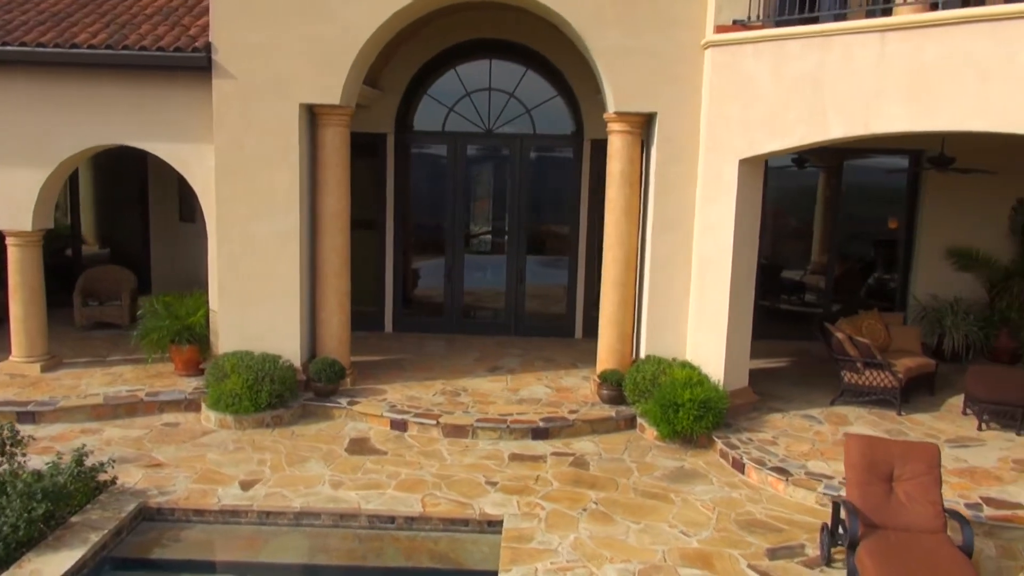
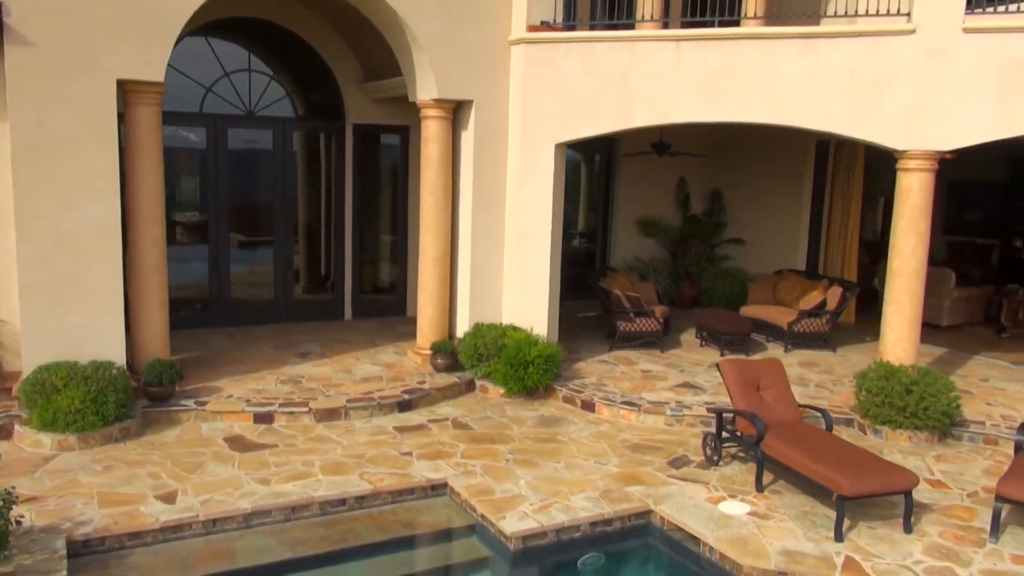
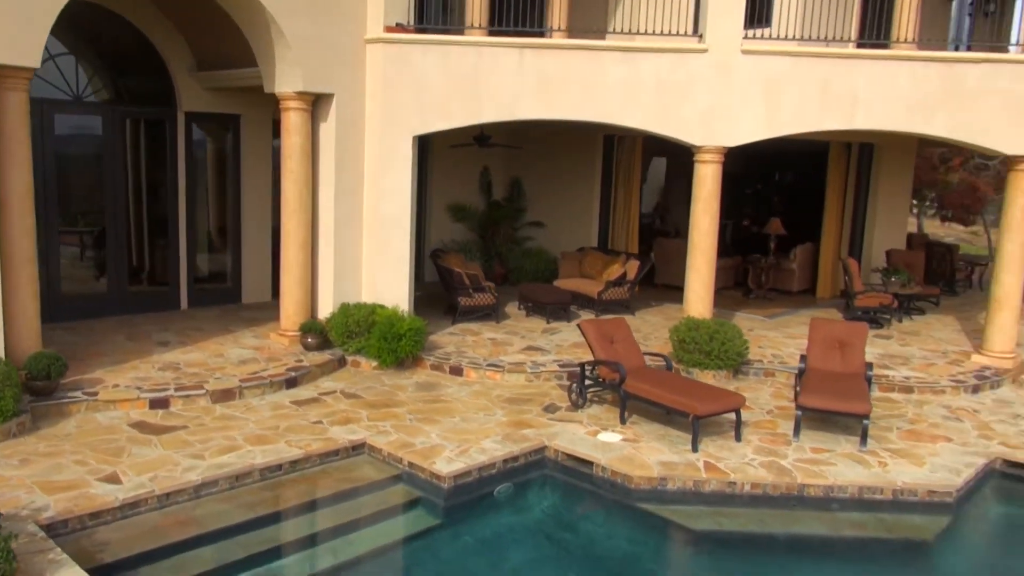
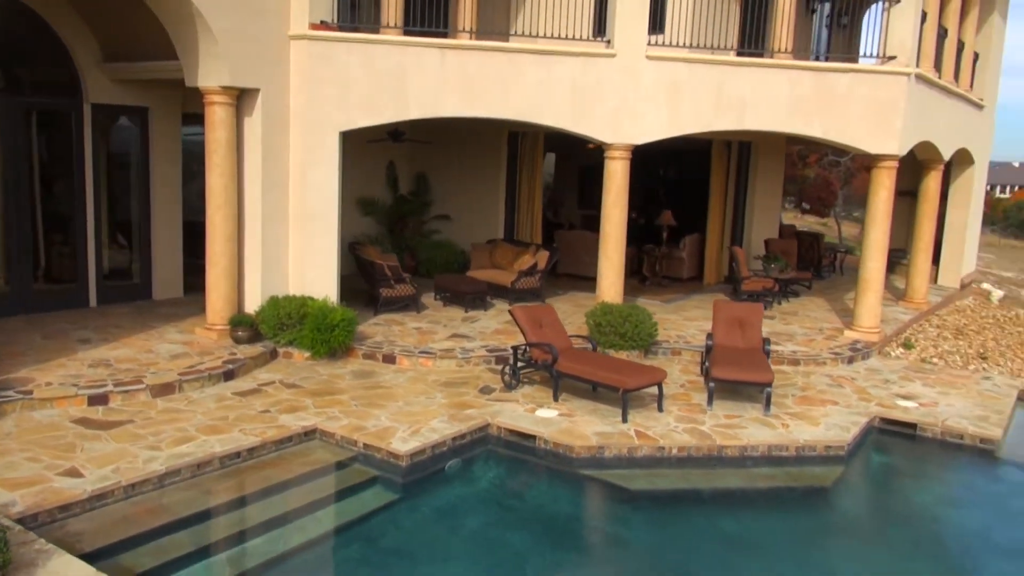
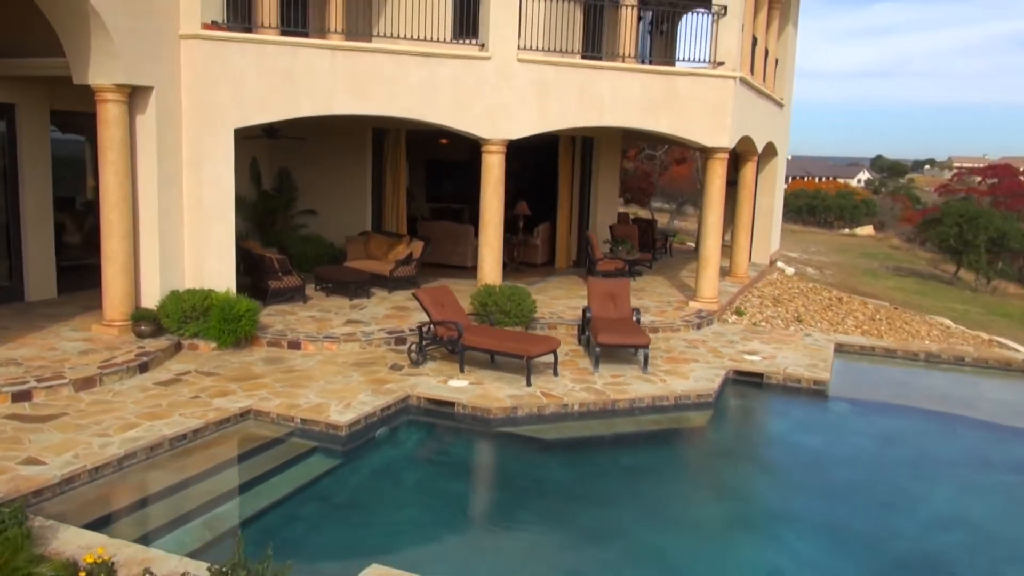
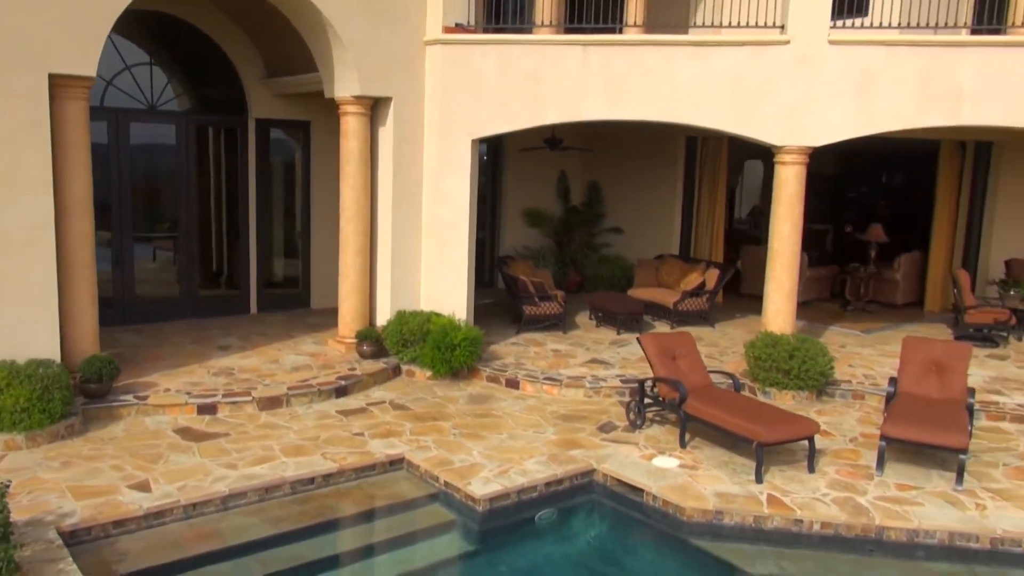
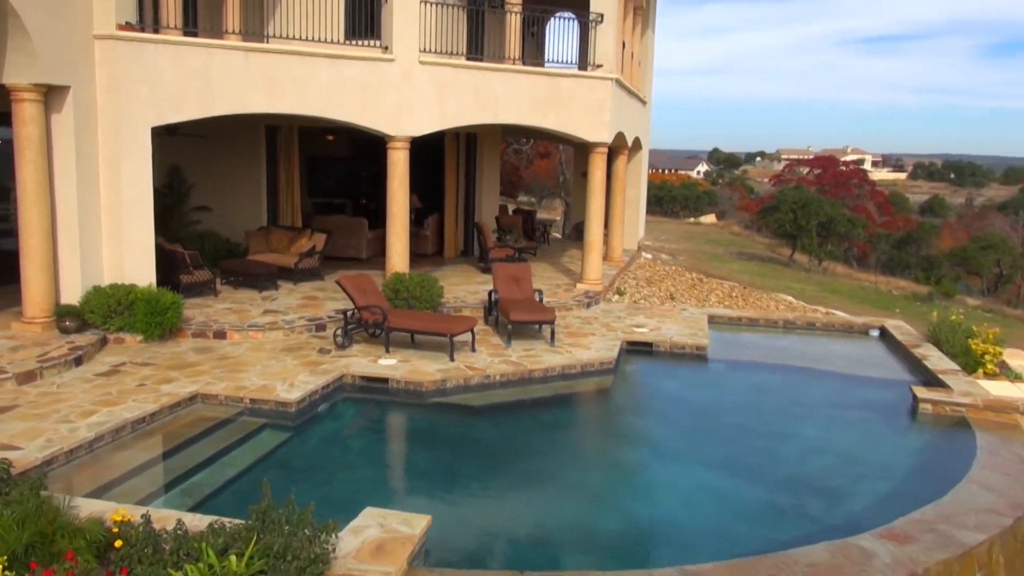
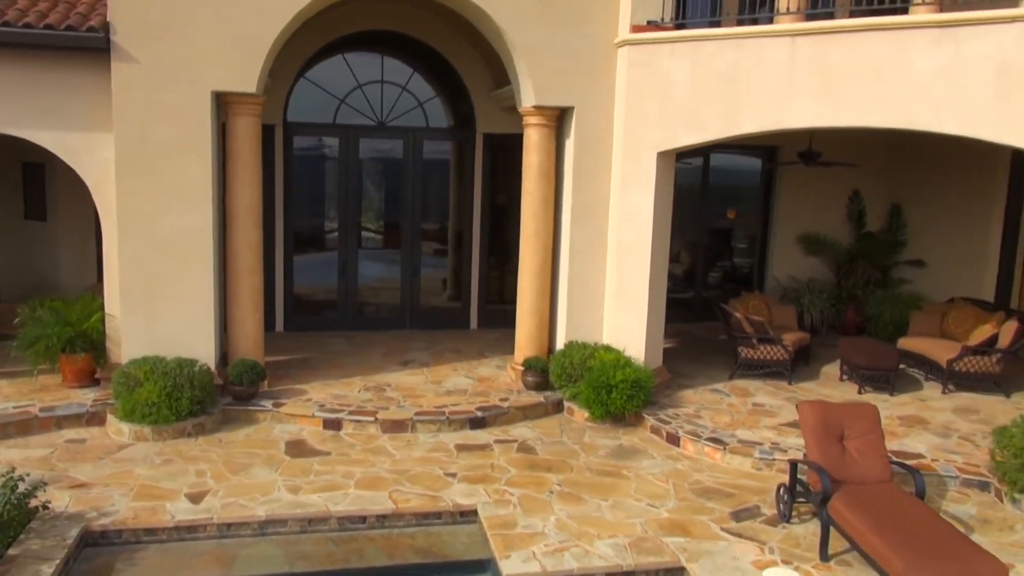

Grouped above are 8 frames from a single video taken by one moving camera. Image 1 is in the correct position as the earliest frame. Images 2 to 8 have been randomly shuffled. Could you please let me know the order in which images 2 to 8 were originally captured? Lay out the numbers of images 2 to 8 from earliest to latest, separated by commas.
8, 2, 6, 3, 4, 5, 7
